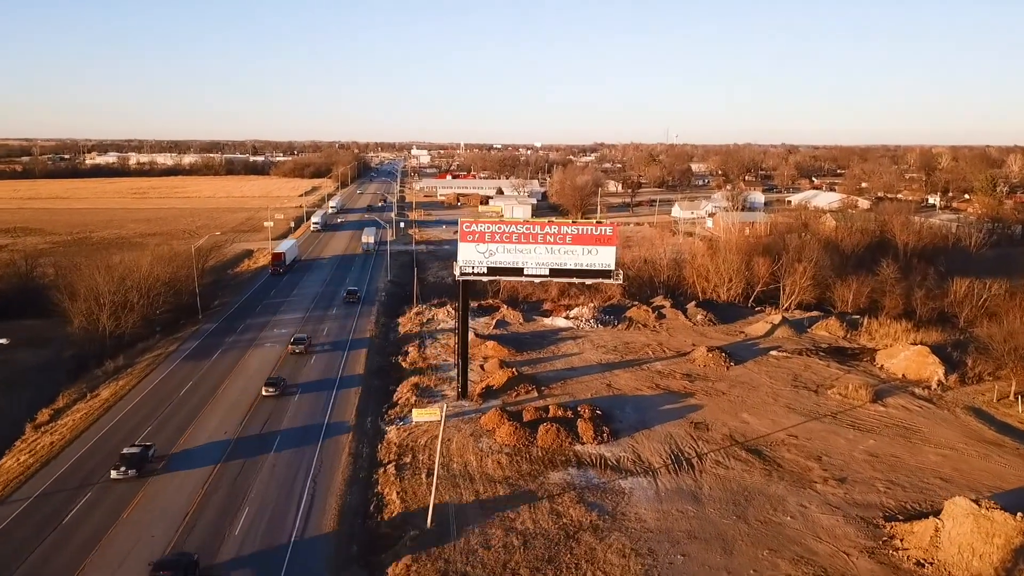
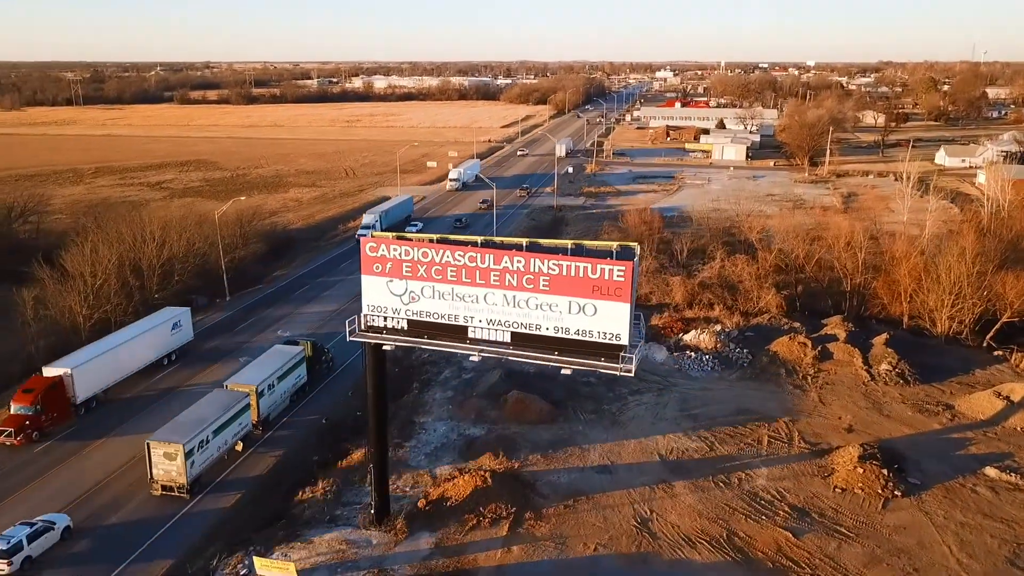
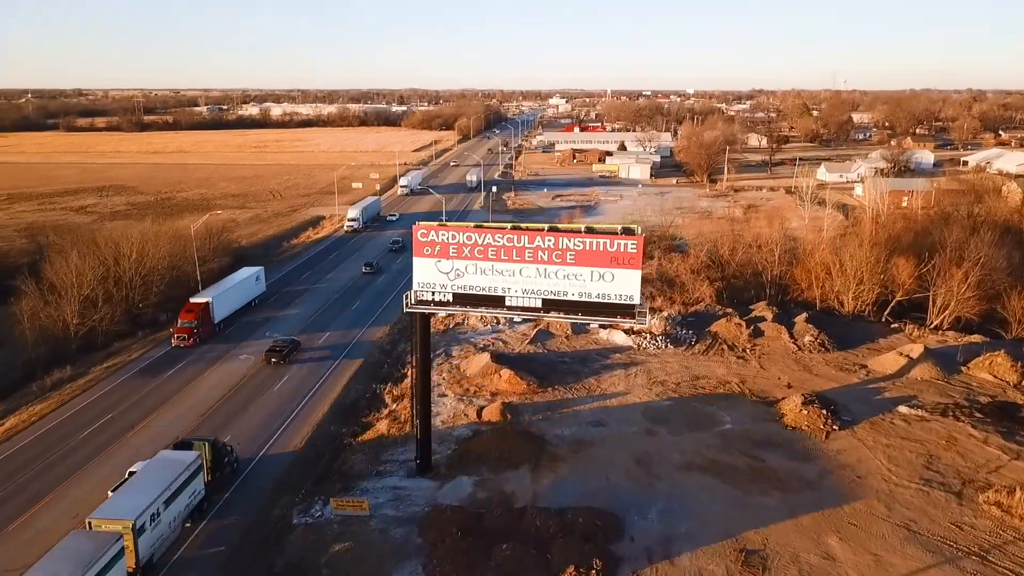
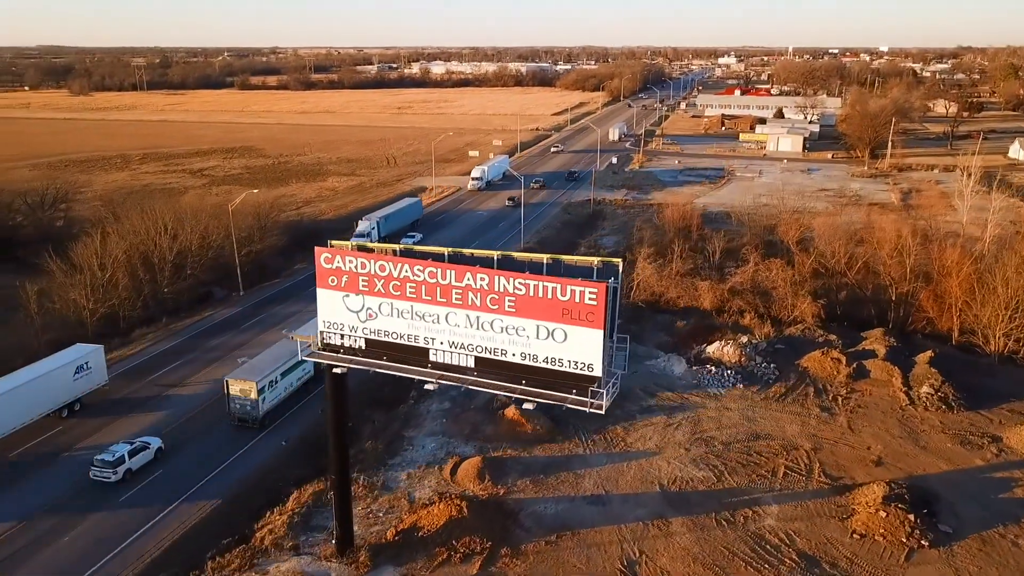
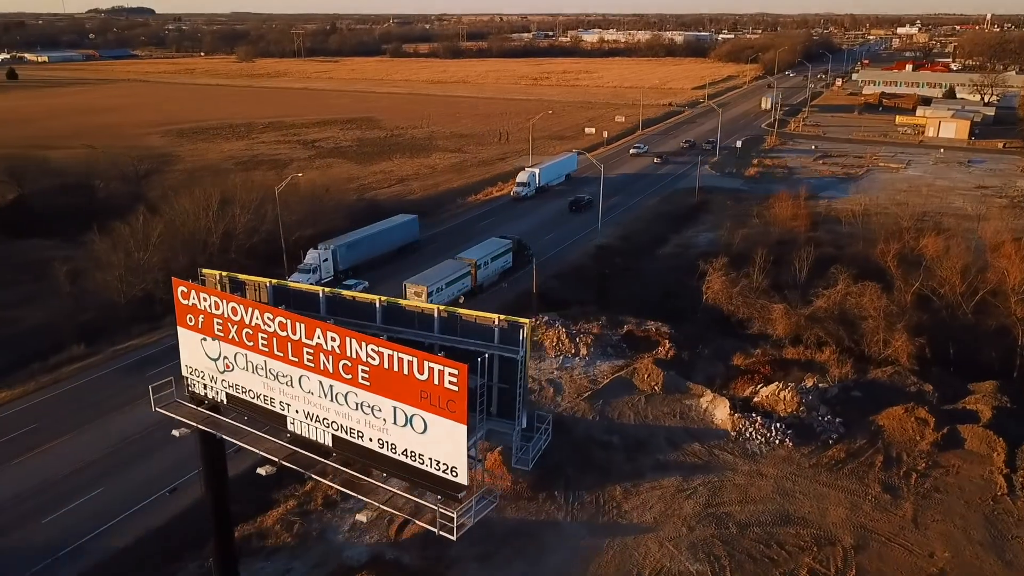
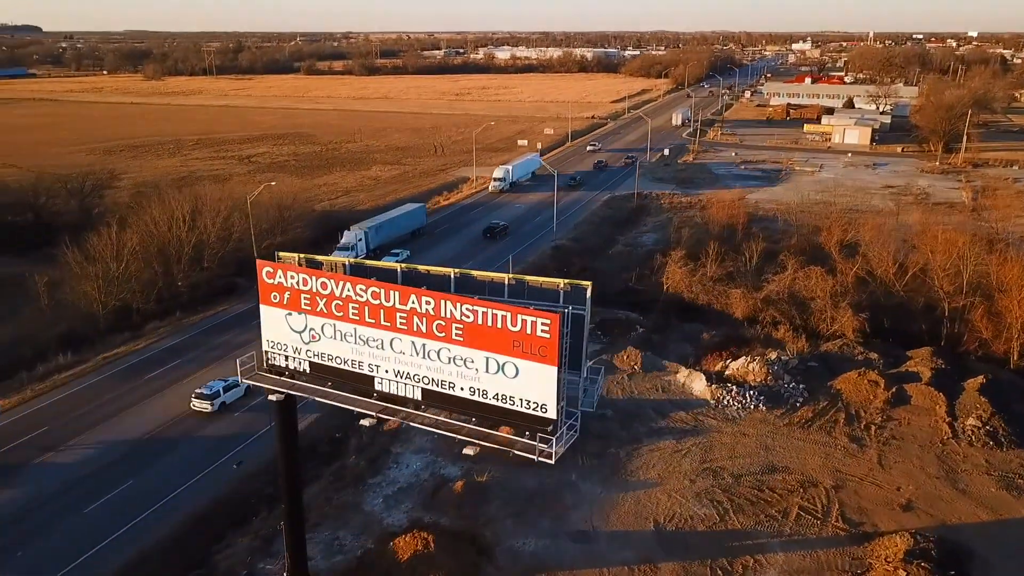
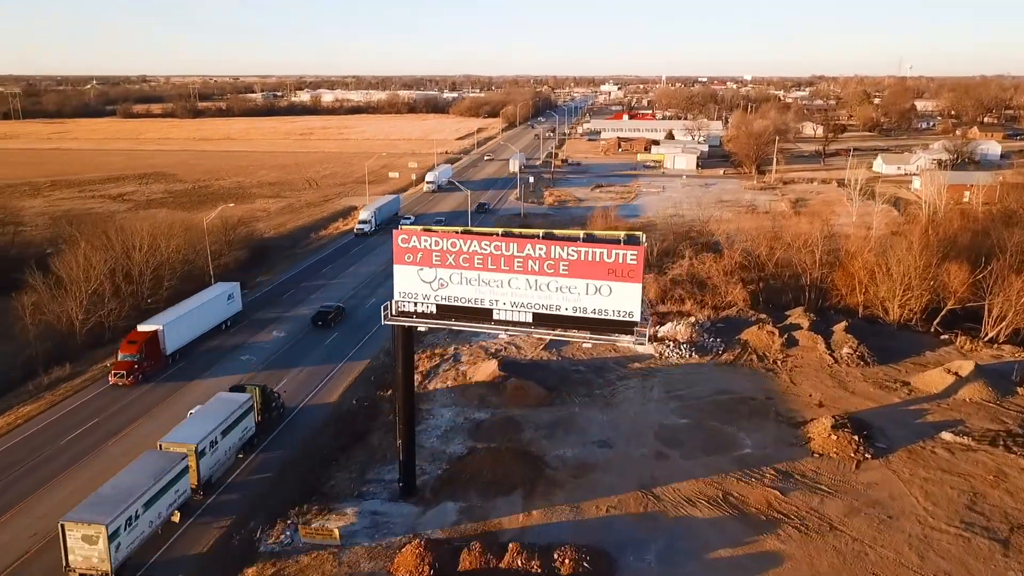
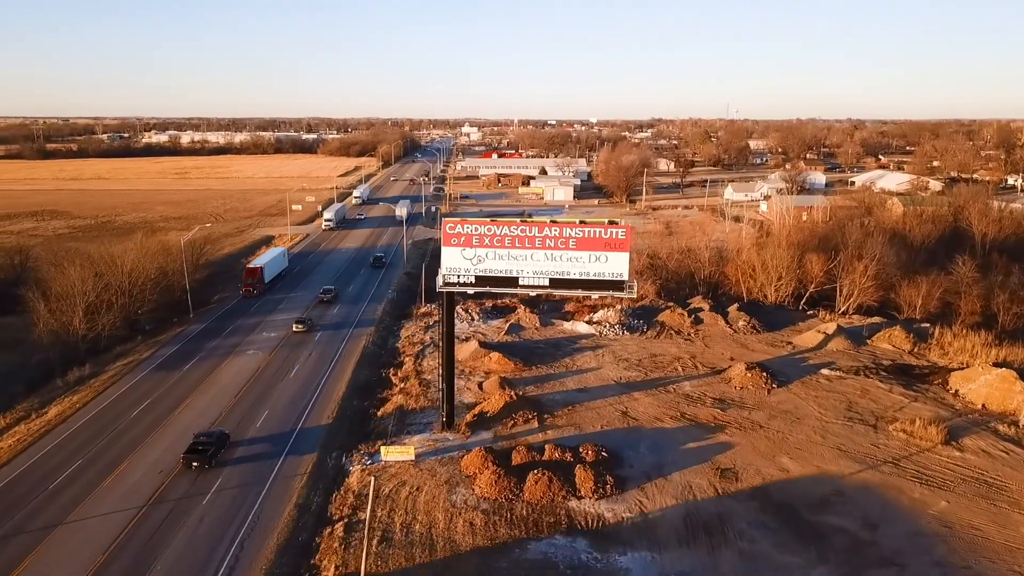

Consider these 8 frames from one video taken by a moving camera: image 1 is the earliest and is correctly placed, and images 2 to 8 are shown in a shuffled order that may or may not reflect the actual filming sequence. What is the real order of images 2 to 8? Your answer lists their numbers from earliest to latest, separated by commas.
8, 3, 7, 2, 4, 6, 5
